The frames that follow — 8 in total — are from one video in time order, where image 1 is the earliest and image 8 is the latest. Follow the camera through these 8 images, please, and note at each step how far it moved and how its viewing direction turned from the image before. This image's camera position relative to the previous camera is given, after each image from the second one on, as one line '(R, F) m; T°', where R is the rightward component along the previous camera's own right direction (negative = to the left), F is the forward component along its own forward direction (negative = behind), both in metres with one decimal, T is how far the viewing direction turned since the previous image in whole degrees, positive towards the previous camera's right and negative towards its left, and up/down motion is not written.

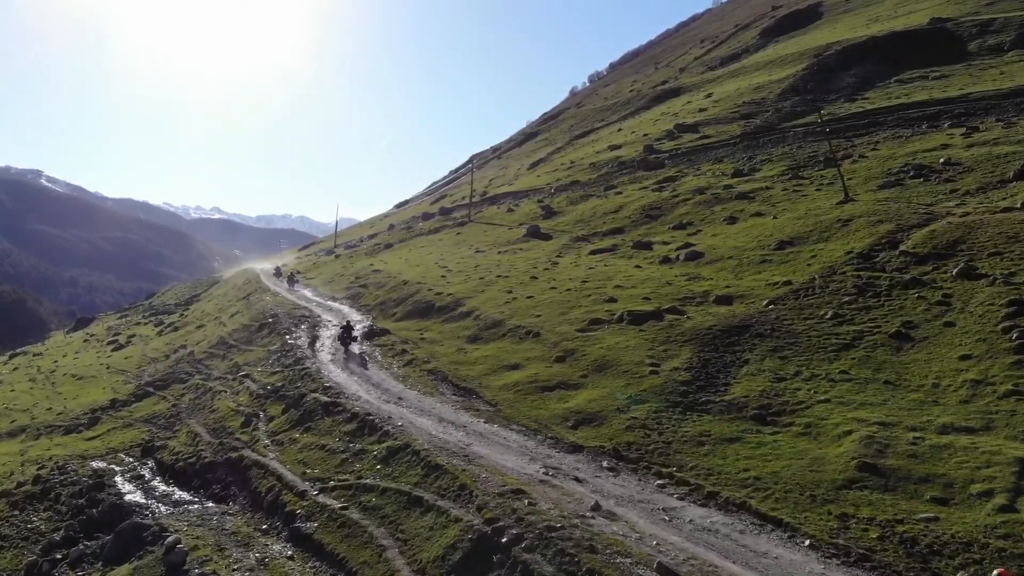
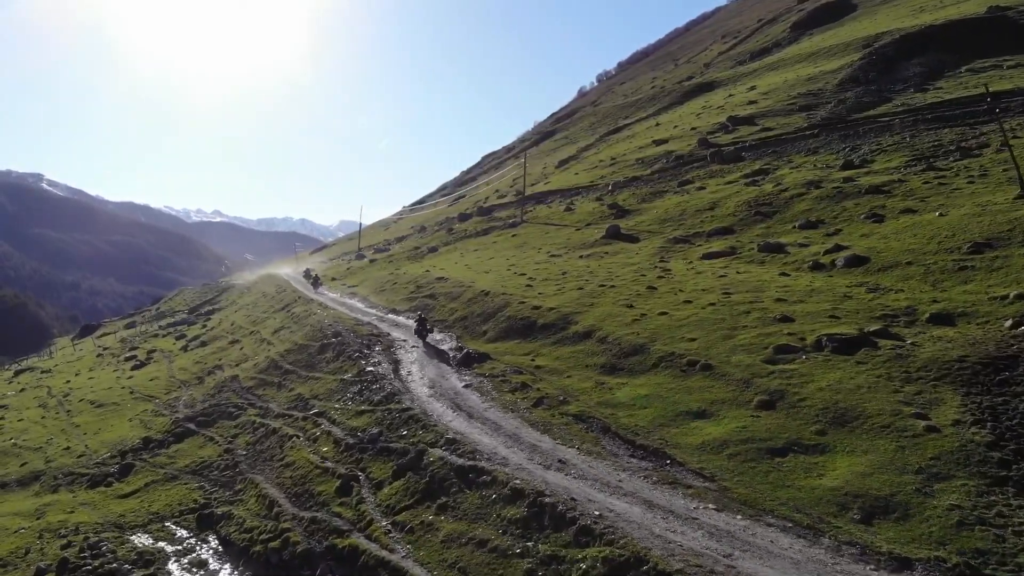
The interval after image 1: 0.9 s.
(-10.7, +9.8) m; 0°
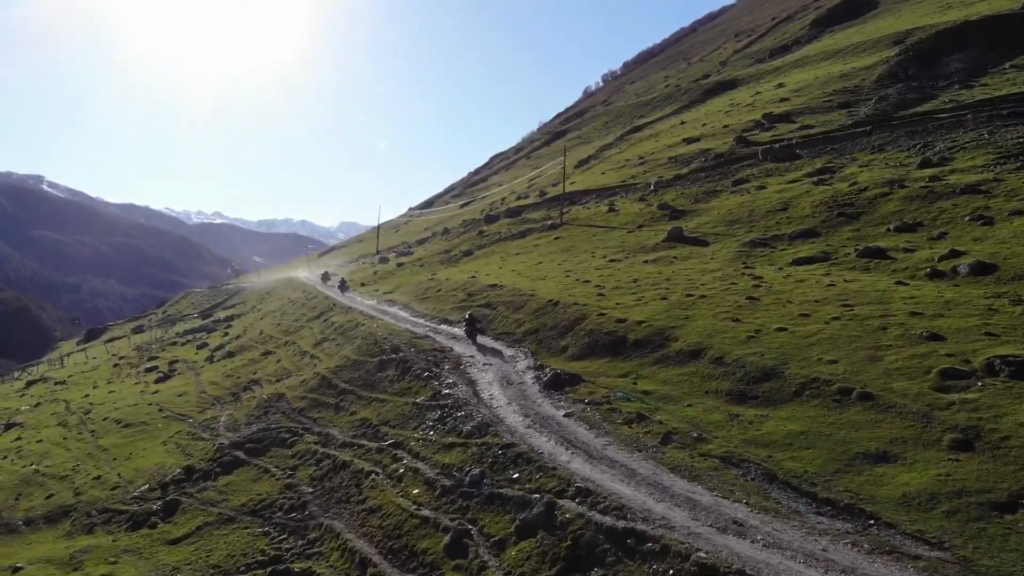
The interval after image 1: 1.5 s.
(-6.9, +4.8) m; 0°
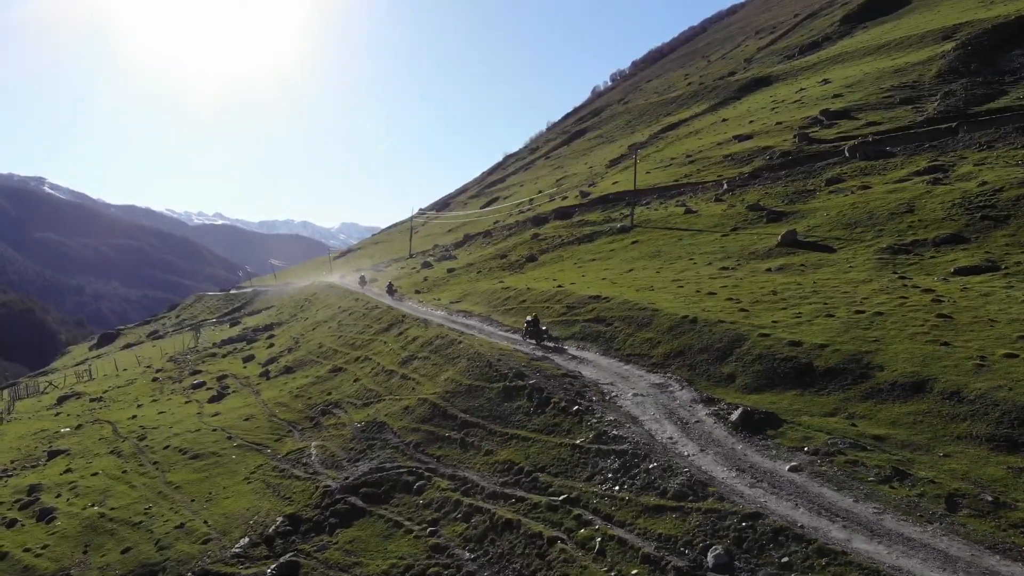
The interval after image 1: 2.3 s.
(-10.7, +5.8) m; 0°
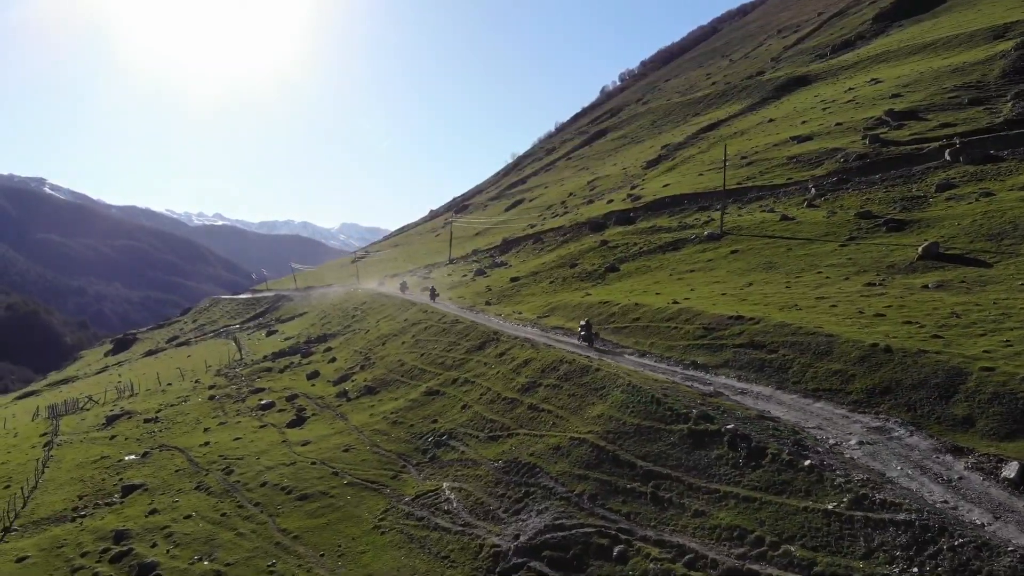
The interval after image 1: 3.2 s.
(-11.9, +4.7) m; 0°
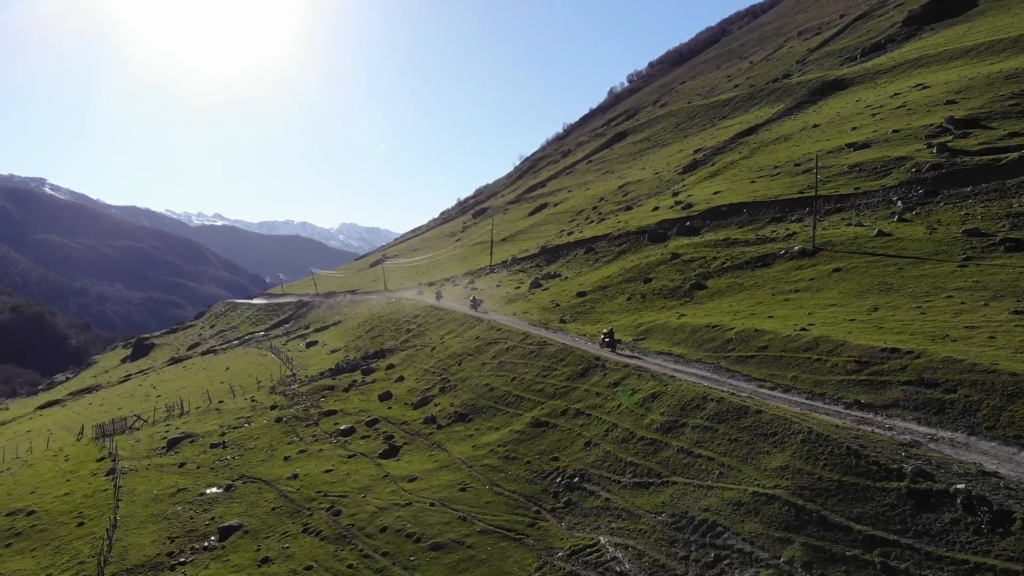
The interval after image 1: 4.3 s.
(-11.4, +3.1) m; 0°
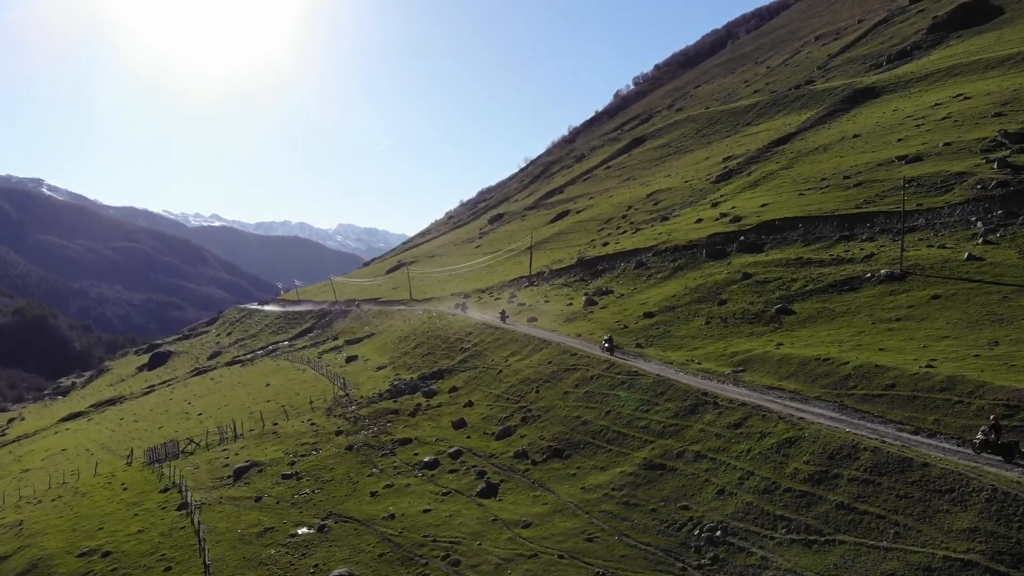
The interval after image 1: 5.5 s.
(-10.9, +2.1) m; 0°
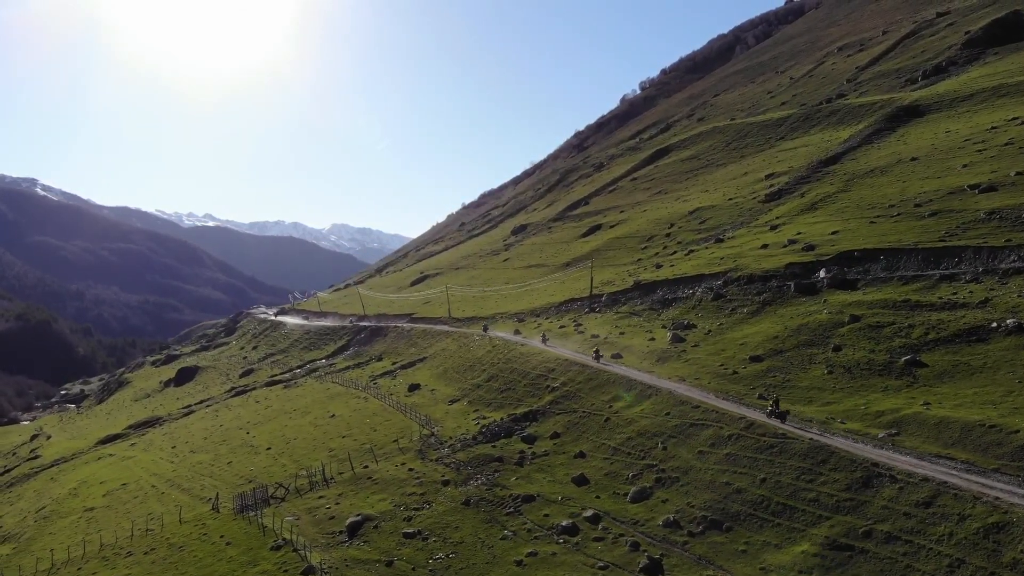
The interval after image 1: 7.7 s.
(-16.8, +1.9) m; +1°
